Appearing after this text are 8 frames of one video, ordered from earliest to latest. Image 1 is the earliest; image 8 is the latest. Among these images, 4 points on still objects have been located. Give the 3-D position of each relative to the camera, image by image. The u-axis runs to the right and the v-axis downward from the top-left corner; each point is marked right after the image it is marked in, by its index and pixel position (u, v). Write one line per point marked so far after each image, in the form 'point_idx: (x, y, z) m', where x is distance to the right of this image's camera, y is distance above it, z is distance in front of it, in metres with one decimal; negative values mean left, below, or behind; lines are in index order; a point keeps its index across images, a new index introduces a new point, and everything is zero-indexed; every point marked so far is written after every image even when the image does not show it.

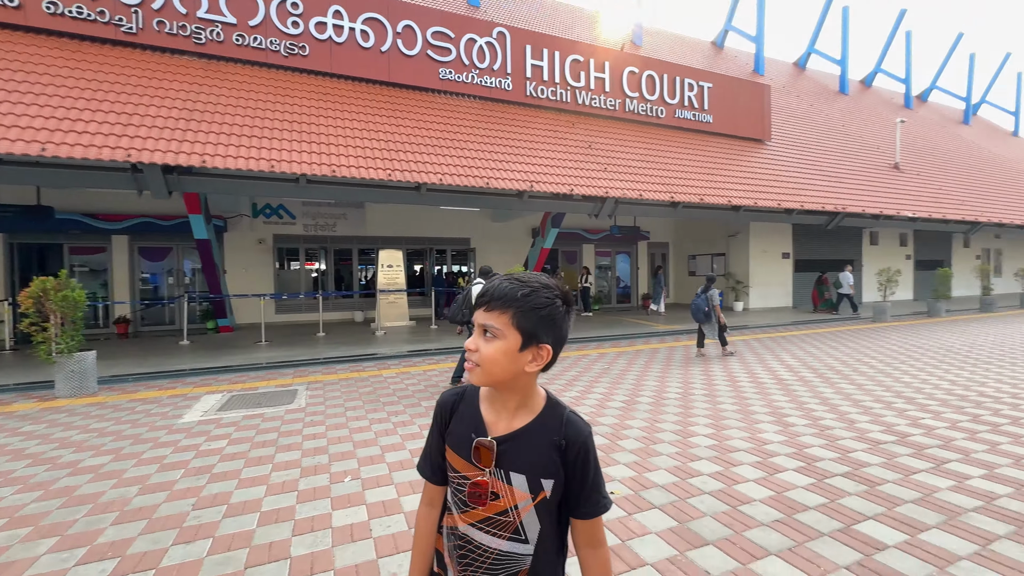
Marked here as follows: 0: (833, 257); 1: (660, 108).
0: (+12.2, +1.1, +17.0) m
1: (+4.3, +5.3, +13.1) m
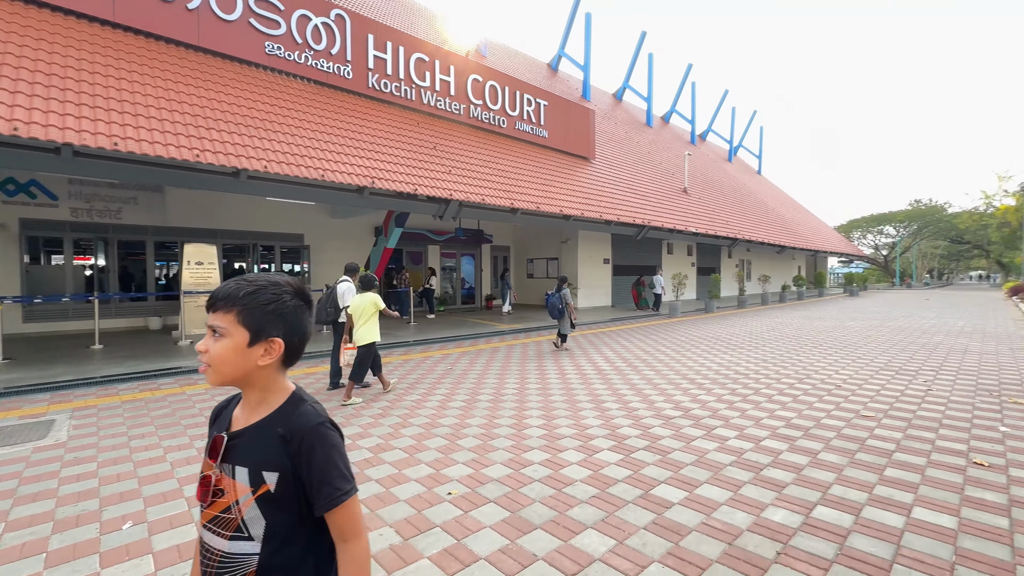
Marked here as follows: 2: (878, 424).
0: (+5.8, +1.1, +20.0) m
1: (-0.3, +5.2, +13.7) m
2: (+3.7, -1.4, +4.6) m
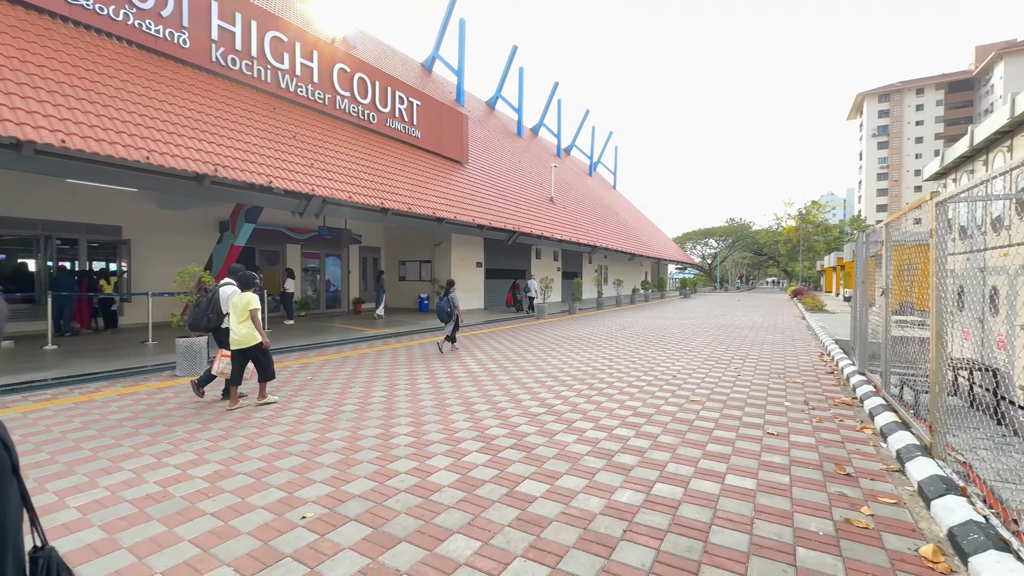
0: (0.0, +0.9, +20.8) m
1: (-4.1, +5.1, +13.1) m
2: (+2.3, -1.4, +5.4) m
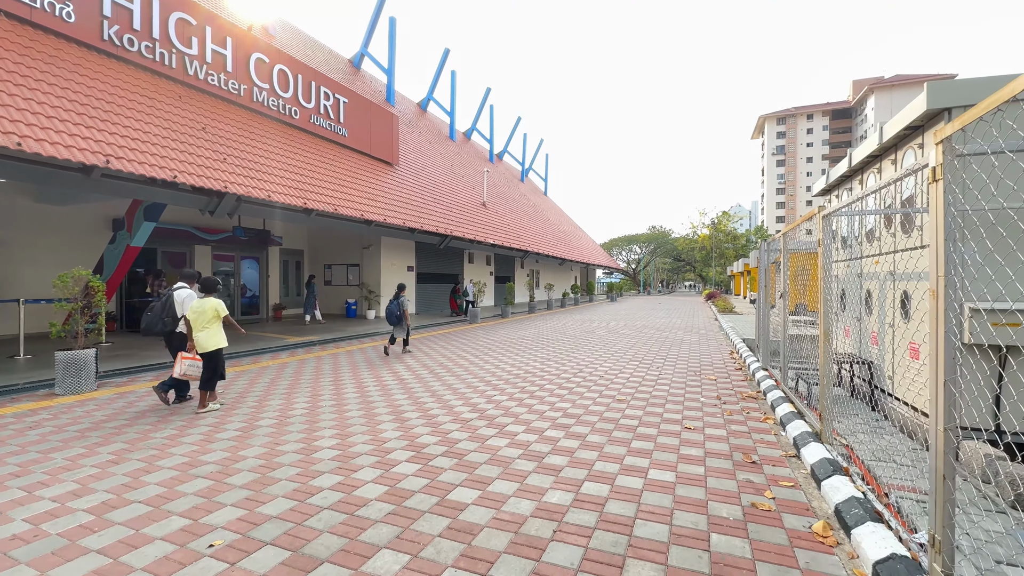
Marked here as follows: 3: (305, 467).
0: (-3.1, +0.7, +20.6) m
1: (-6.1, +5.0, +12.4) m
2: (+1.4, -1.5, +5.6) m
3: (-1.7, -1.5, +3.8) m
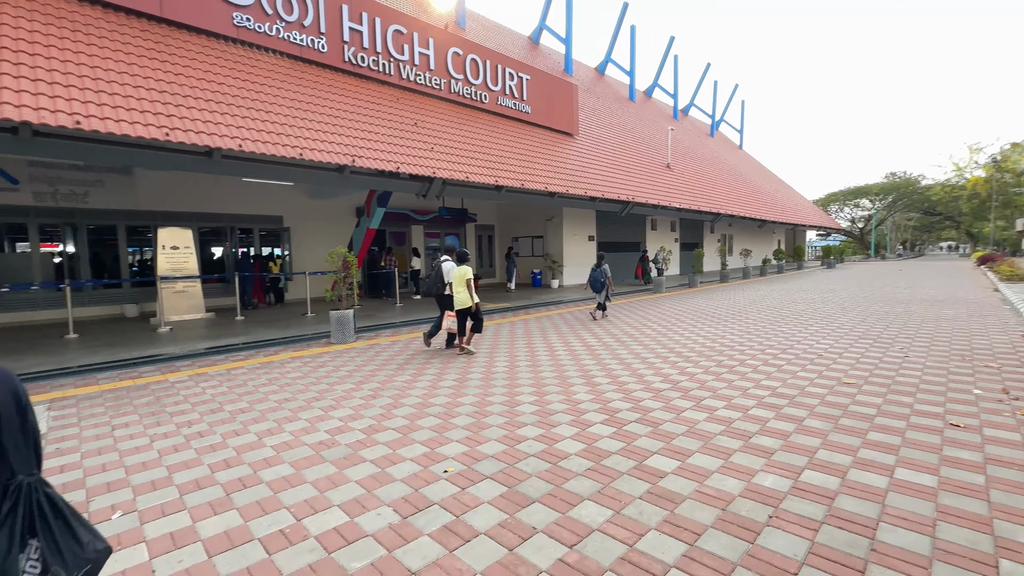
0: (+5.1, +2.1, +20.1) m
1: (-0.8, +5.9, +13.4) m
2: (+3.6, -1.1, +4.7) m
3: (0.0, -1.2, +4.2) m
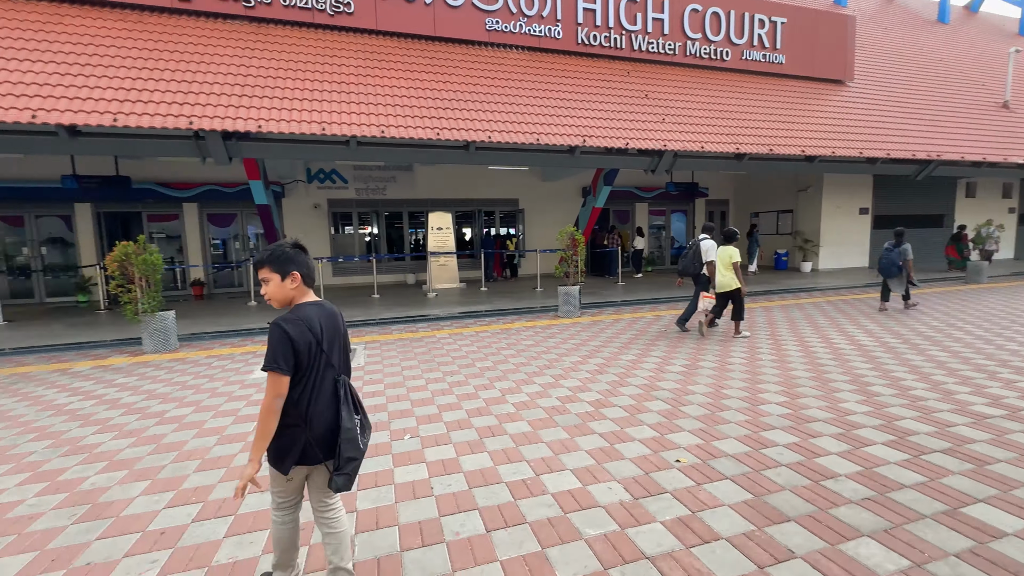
0: (+14.0, +2.6, +15.3) m
1: (+5.7, +6.4, +11.9) m
2: (+5.5, -1.1, +2.5) m
3: (+2.0, -1.1, +3.7) m
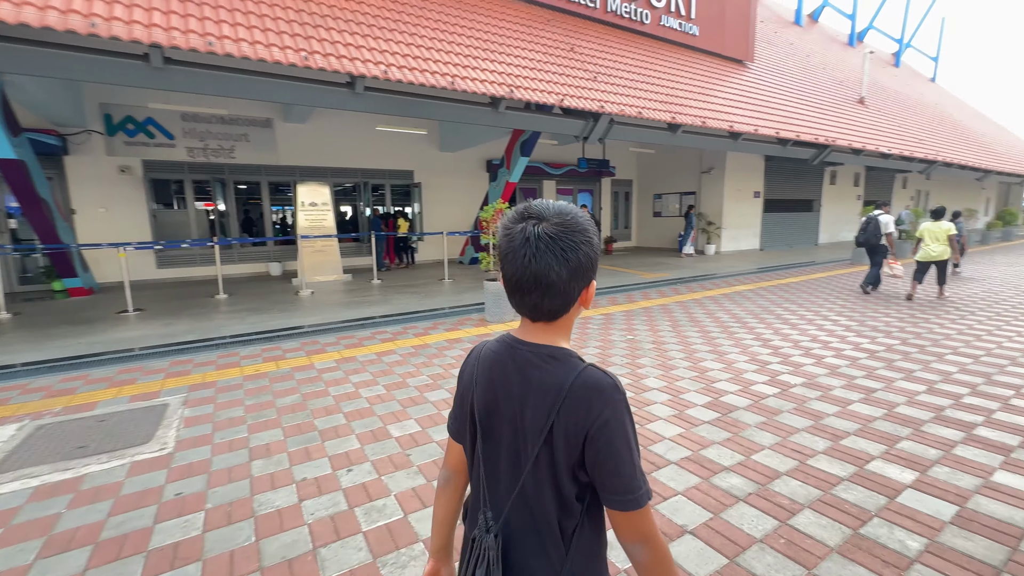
0: (+10.5, +3.3, +16.1) m
1: (+3.3, +6.7, +10.6) m
2: (+5.6, -1.1, +1.8) m
3: (+1.9, -1.2, +2.1) m
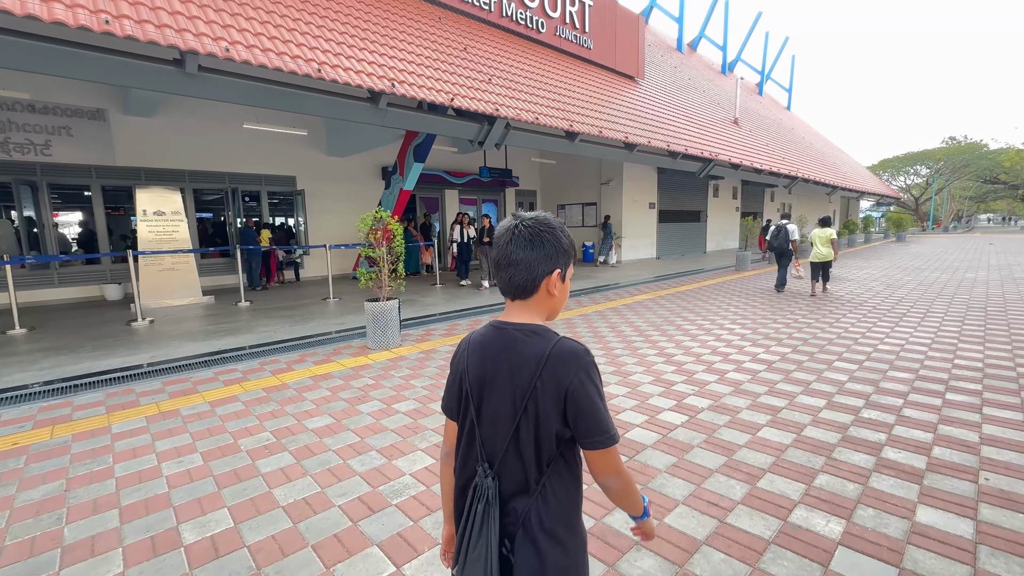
0: (+7.0, +3.1, +17.2) m
1: (+0.8, +6.4, +10.4) m
2: (+5.0, -1.1, +2.0) m
3: (+1.3, -1.2, +1.7) m
